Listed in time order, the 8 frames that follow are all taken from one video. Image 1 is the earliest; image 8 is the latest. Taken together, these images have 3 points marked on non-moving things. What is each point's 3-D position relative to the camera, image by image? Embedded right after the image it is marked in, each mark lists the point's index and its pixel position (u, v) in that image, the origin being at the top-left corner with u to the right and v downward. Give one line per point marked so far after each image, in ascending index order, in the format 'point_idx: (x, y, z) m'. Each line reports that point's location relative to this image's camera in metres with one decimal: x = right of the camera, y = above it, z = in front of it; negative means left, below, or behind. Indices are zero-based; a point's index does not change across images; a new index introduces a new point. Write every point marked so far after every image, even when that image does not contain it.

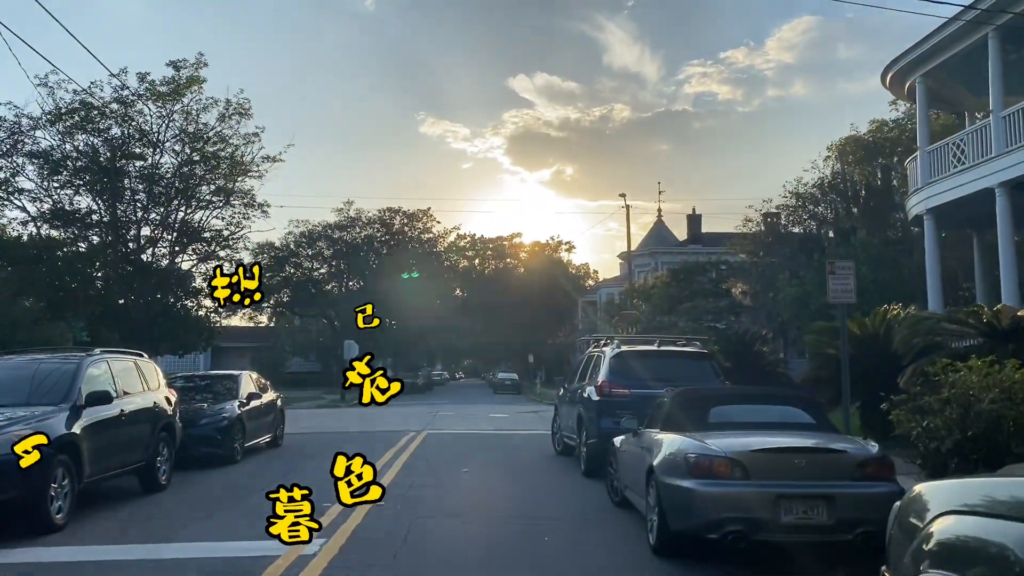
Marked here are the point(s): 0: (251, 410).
0: (-4.6, -2.2, +18.2) m
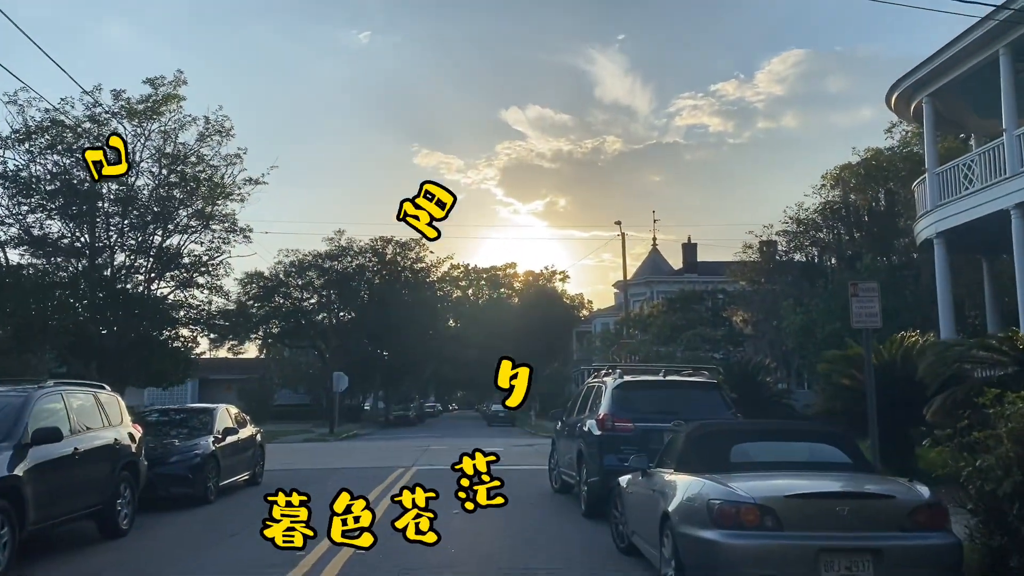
0: (-4.7, -2.6, +17.0) m
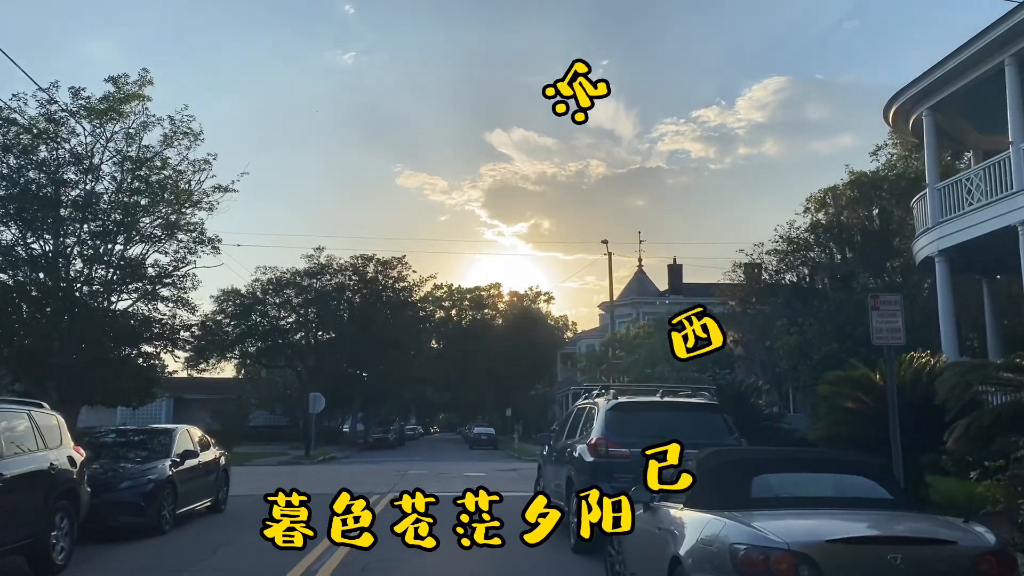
0: (-5.0, -2.8, +15.8) m
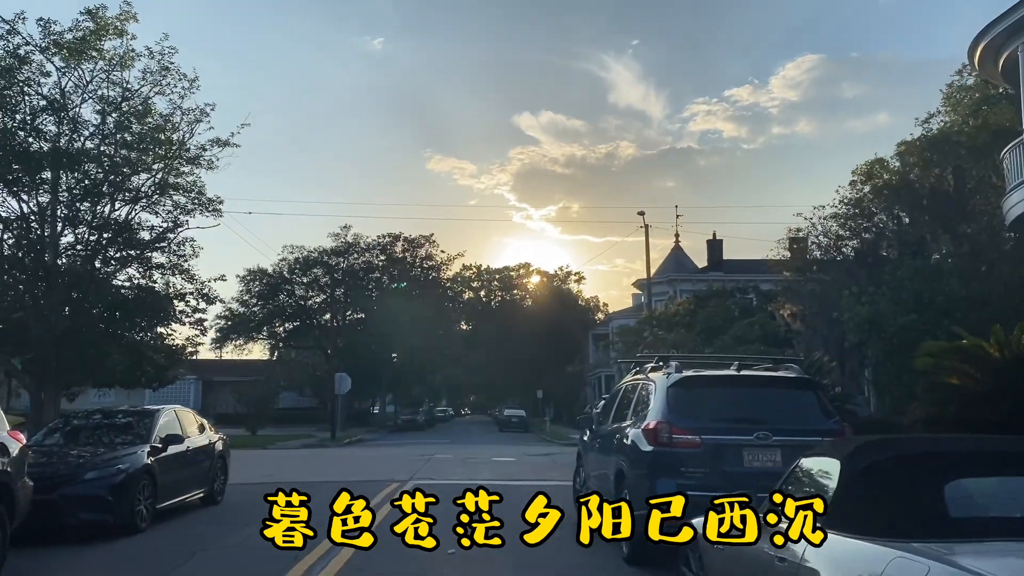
0: (-4.5, -2.3, +13.6) m
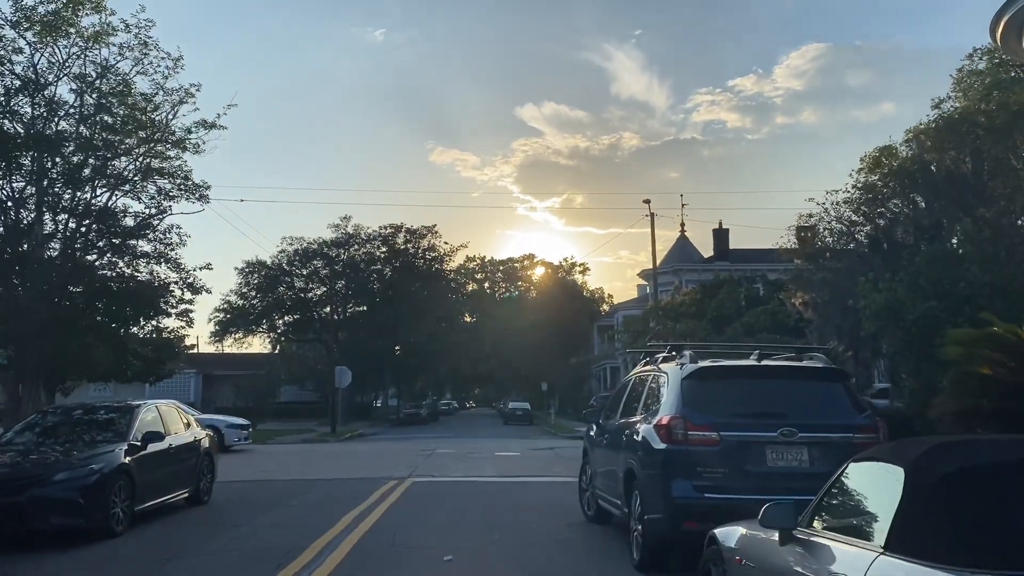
0: (-4.5, -2.1, +12.8) m
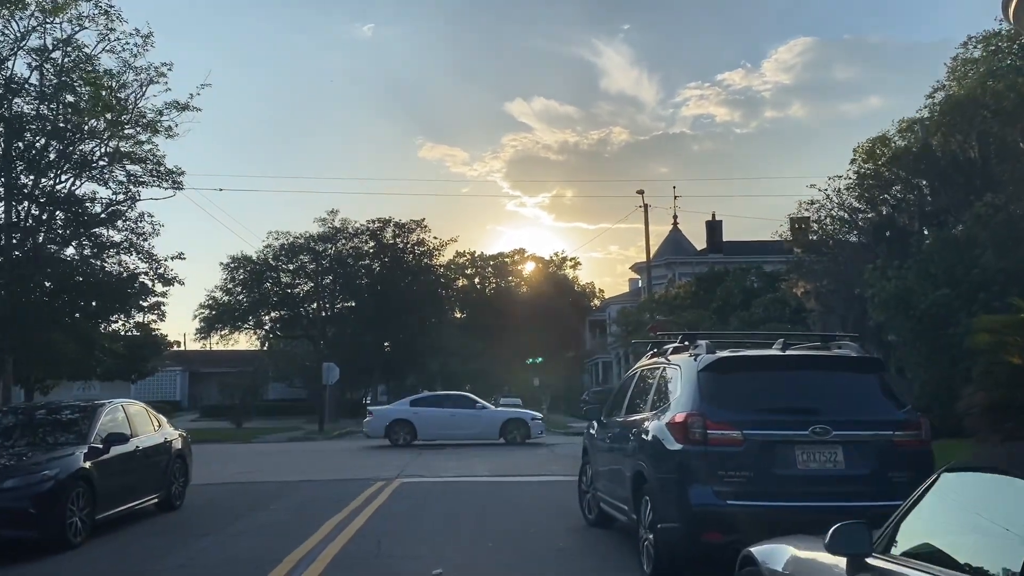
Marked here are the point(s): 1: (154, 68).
0: (-4.6, -2.0, +11.8) m
1: (-5.6, +3.4, +16.0) m
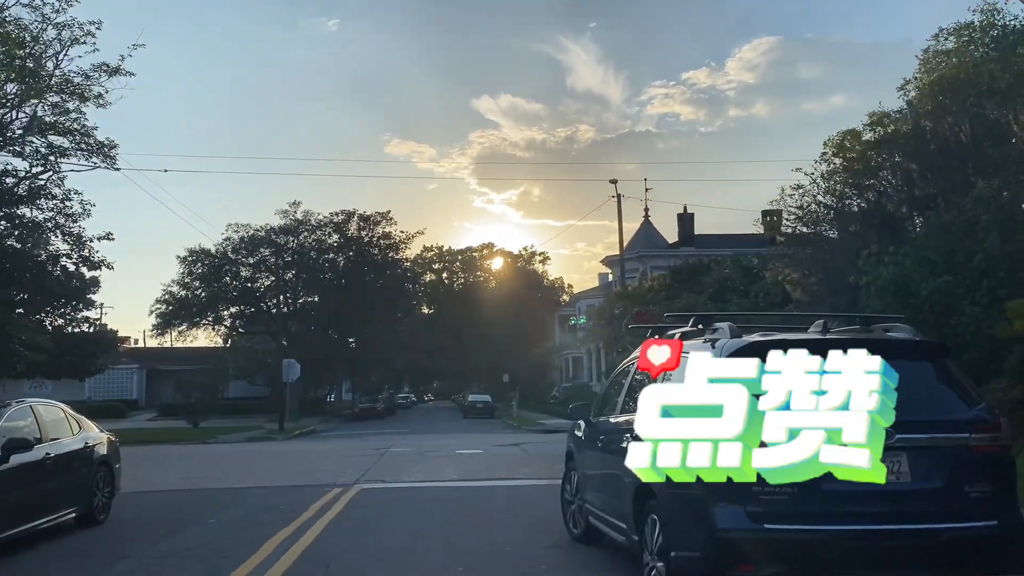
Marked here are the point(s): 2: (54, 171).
0: (-4.8, -1.8, +10.1) m
1: (-6.0, +3.6, +14.2) m
2: (-6.5, +1.6, +14.7) m
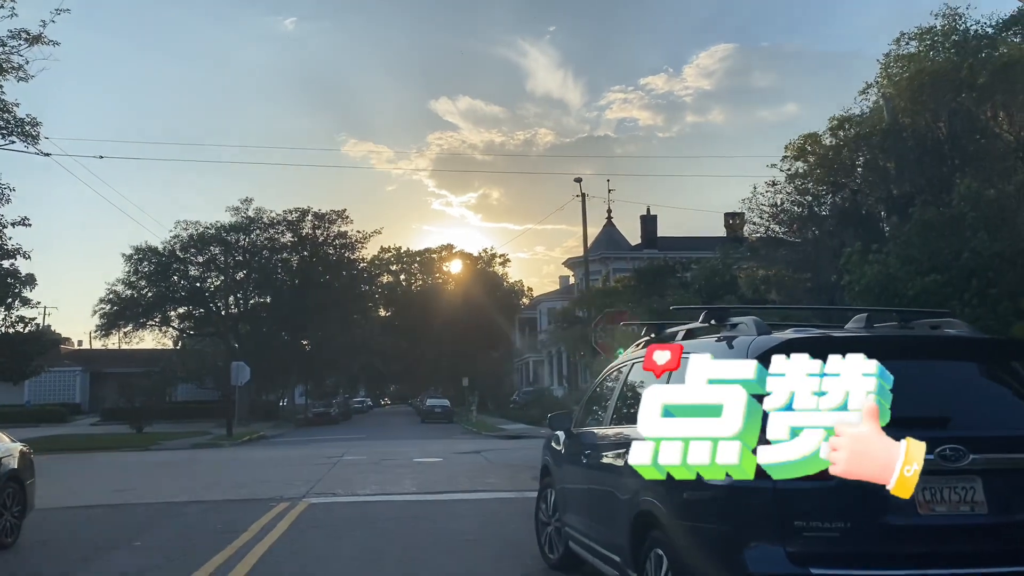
0: (-5.1, -1.7, +8.6) m
1: (-6.4, +3.7, +12.8) m
2: (-6.9, +1.7, +13.2) m
